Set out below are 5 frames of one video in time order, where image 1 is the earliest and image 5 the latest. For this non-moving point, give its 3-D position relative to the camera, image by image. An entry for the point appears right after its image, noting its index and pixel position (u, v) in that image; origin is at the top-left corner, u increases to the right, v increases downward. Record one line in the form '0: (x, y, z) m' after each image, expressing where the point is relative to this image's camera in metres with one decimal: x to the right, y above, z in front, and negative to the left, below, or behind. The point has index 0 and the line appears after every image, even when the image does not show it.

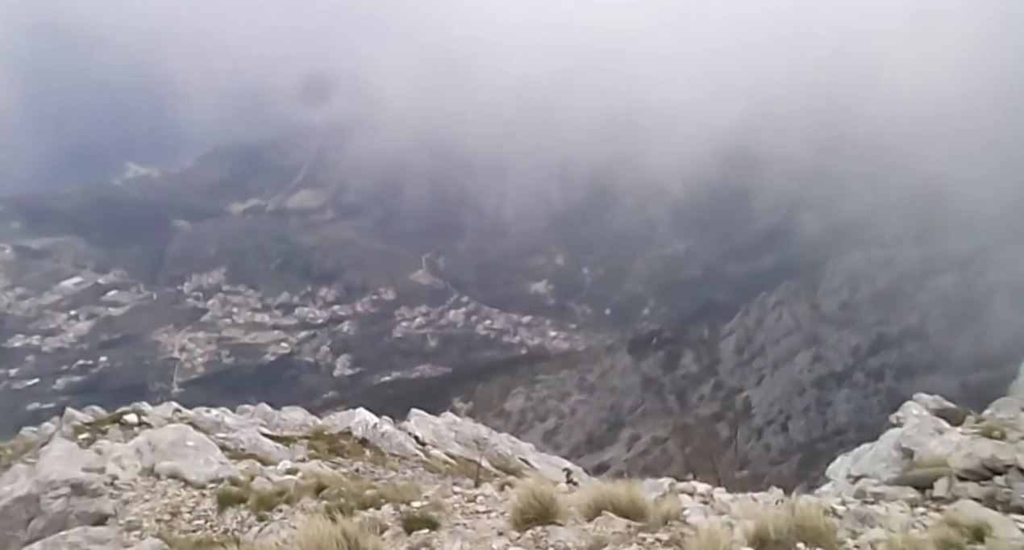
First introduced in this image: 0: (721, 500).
0: (+3.8, -4.1, +18.7) m
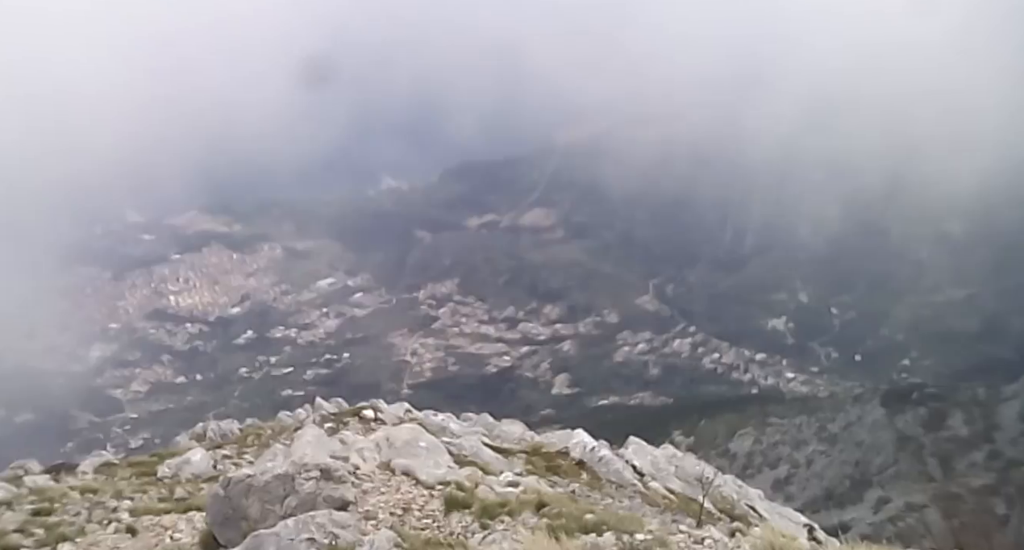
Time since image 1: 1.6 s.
0: (+7.8, -5.1, +17.1) m
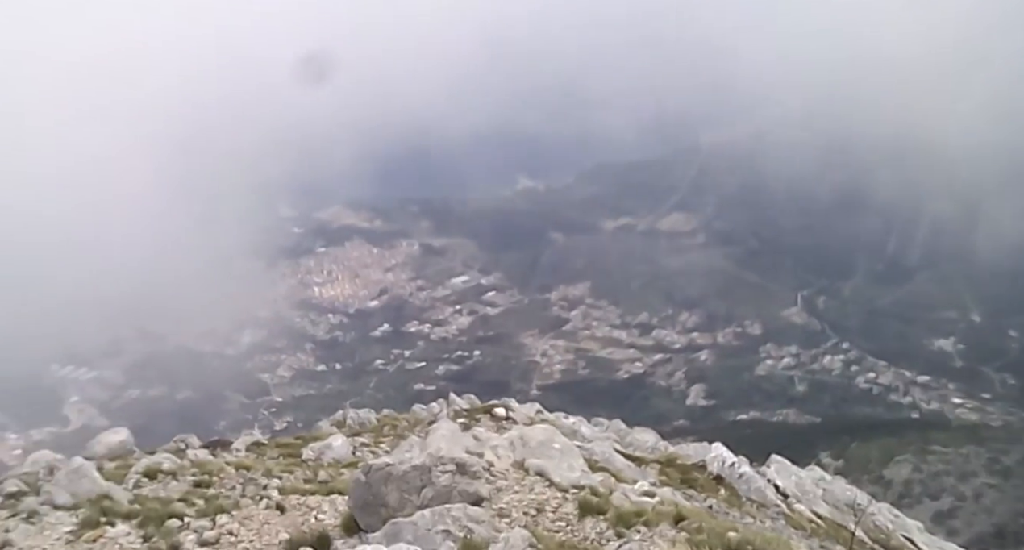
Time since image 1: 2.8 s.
0: (+10.0, -5.5, +15.1) m
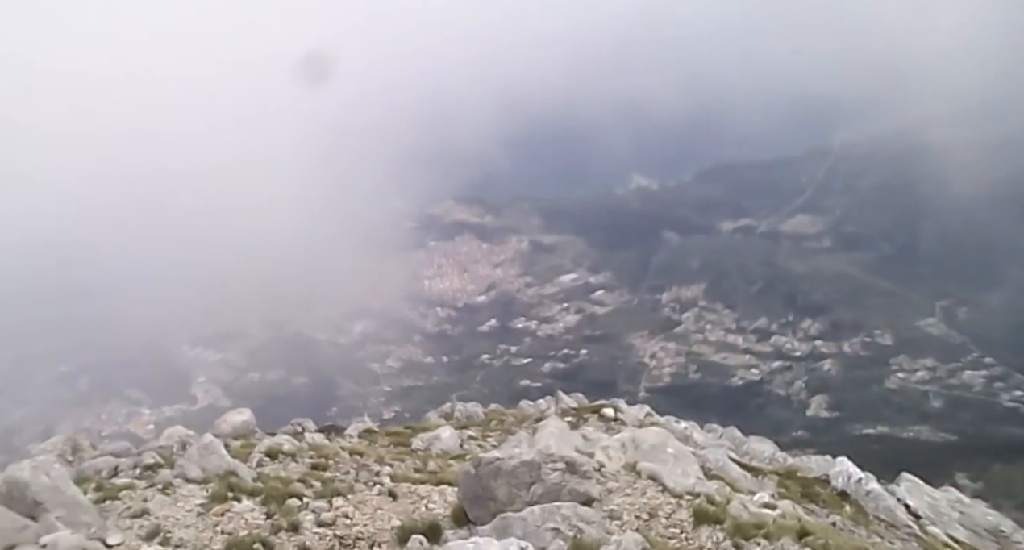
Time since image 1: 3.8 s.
0: (+11.6, -5.7, +13.1) m
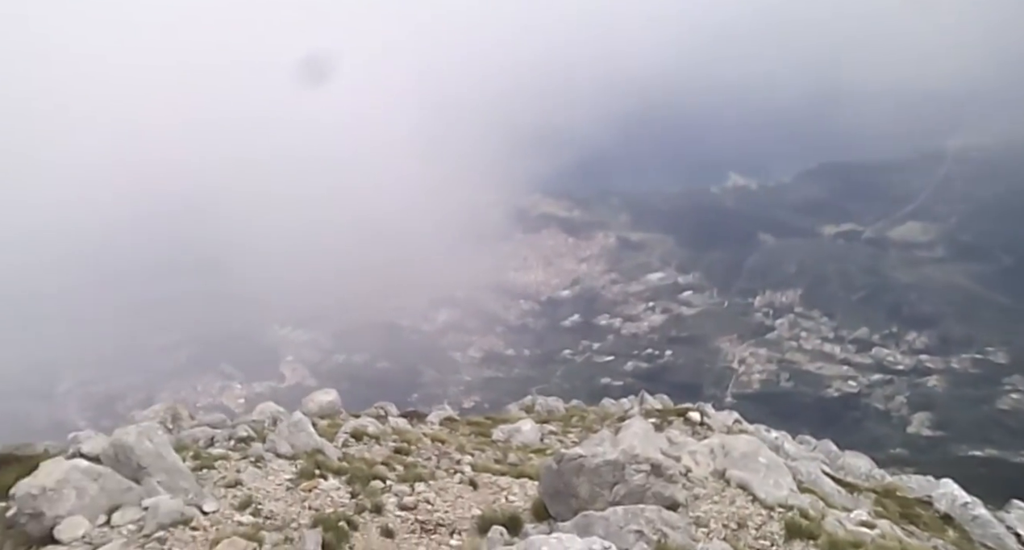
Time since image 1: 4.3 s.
0: (+12.6, -6.1, +11.3) m
